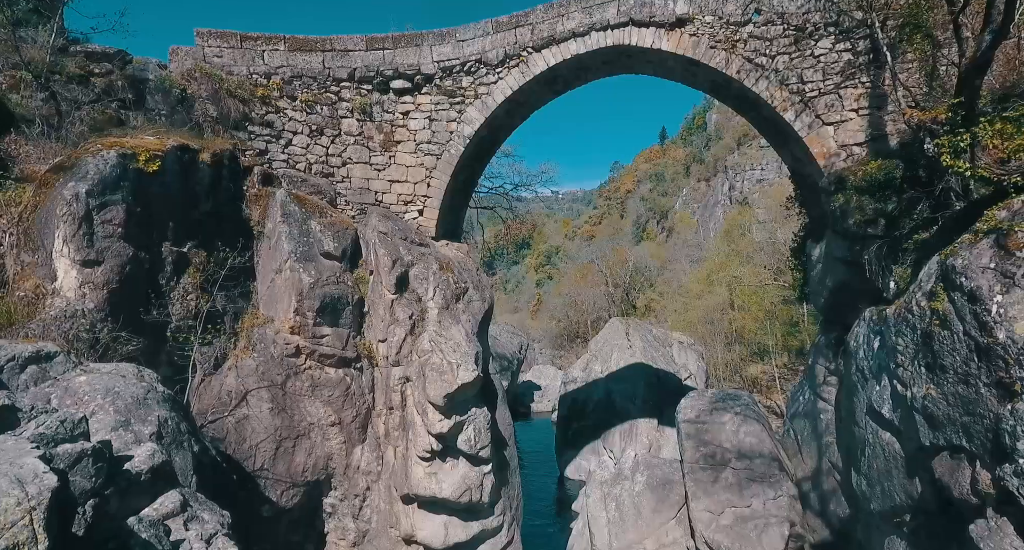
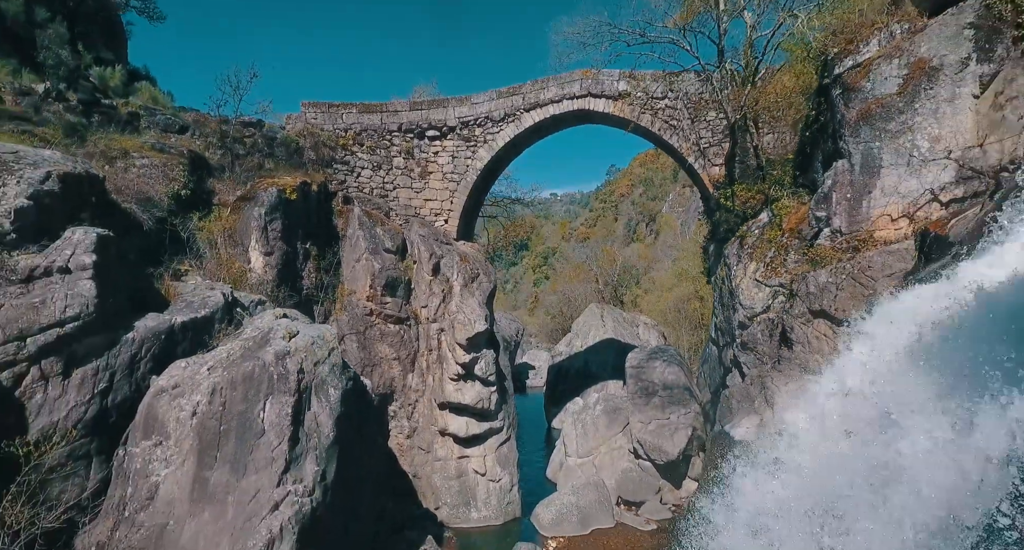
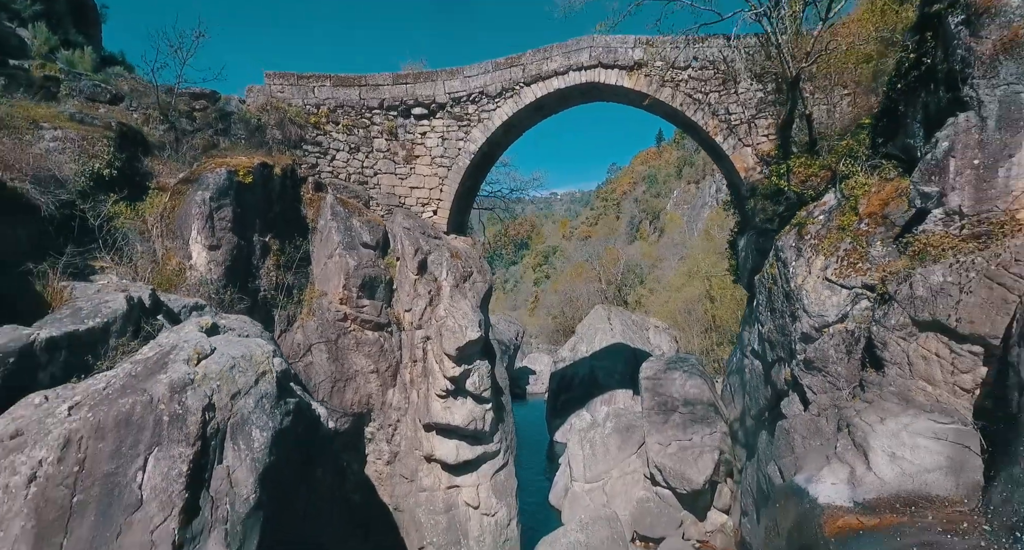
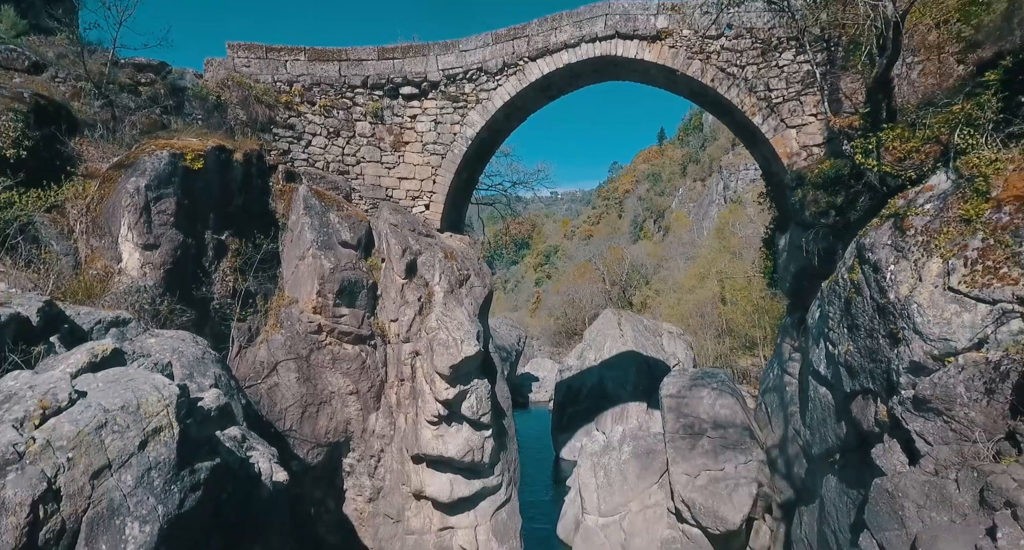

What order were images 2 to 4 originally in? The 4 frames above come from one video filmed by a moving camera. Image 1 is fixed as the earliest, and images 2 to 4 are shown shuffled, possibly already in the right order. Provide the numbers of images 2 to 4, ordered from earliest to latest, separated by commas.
4, 3, 2
